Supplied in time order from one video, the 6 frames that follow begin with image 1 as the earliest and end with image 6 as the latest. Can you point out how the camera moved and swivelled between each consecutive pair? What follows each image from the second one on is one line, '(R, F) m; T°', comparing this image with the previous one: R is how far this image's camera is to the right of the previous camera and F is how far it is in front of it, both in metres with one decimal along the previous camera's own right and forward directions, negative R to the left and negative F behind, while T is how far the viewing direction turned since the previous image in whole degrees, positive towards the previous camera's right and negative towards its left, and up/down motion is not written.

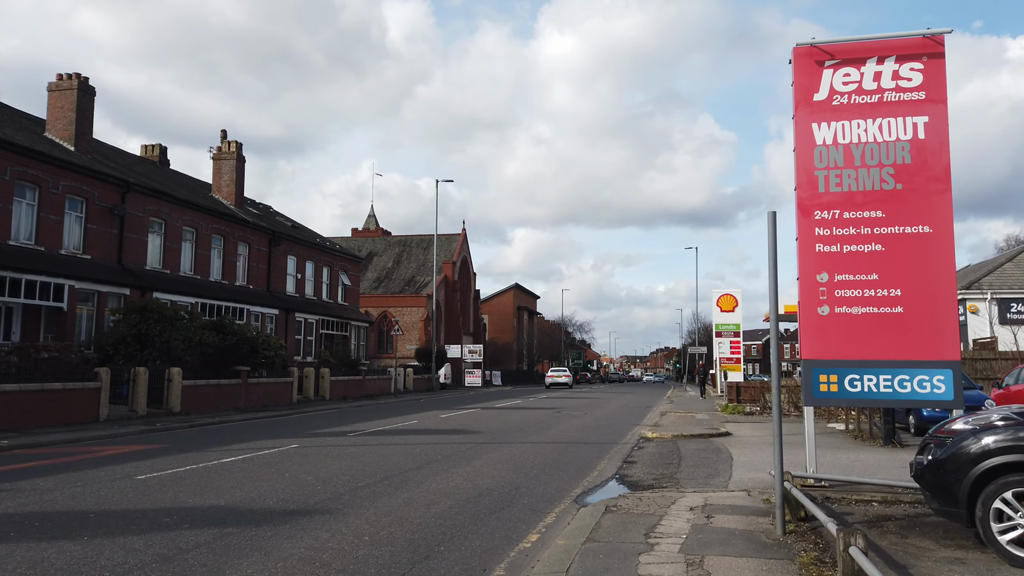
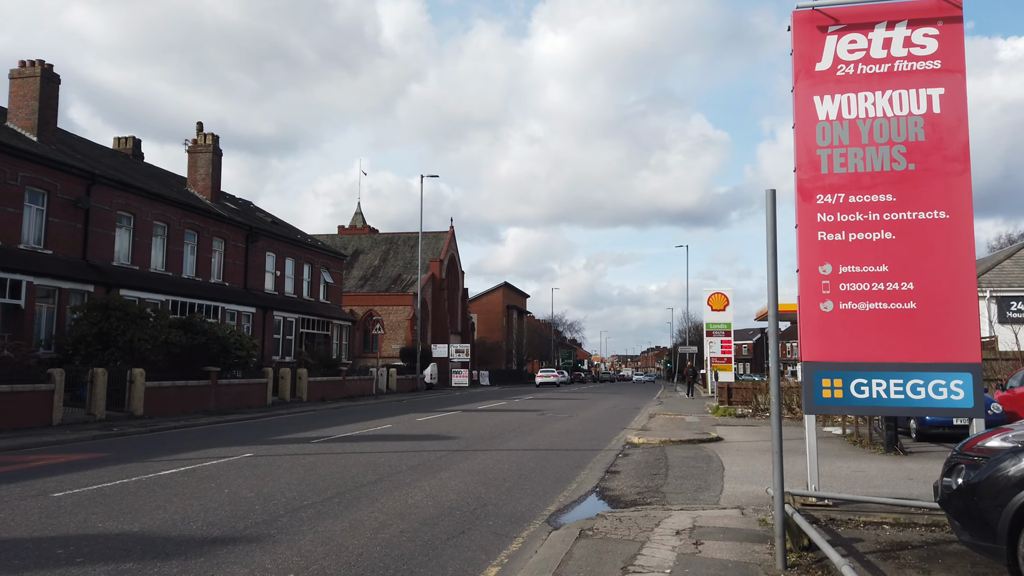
(+0.3, +1.1) m; +1°
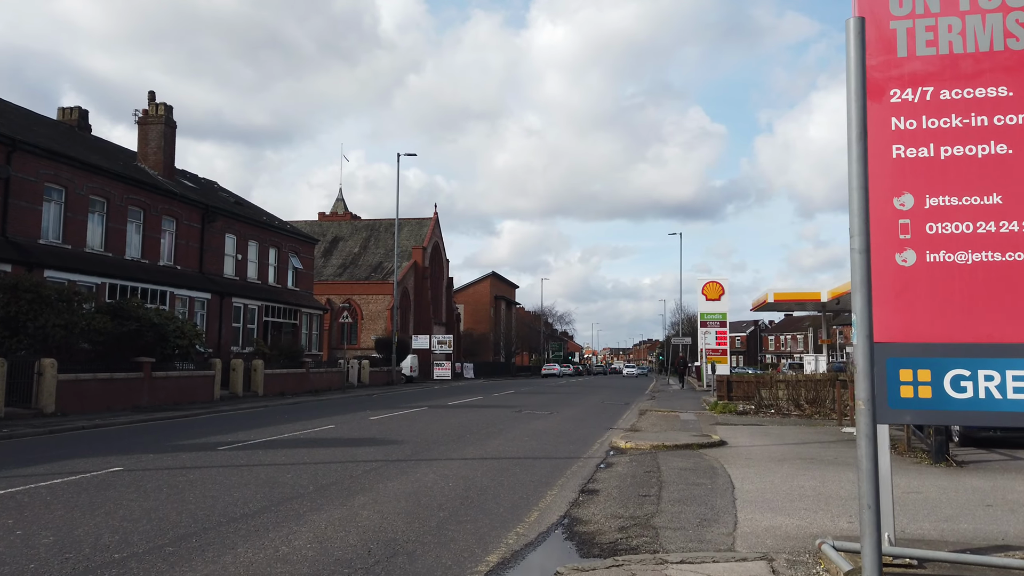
(+0.6, +2.8) m; +1°
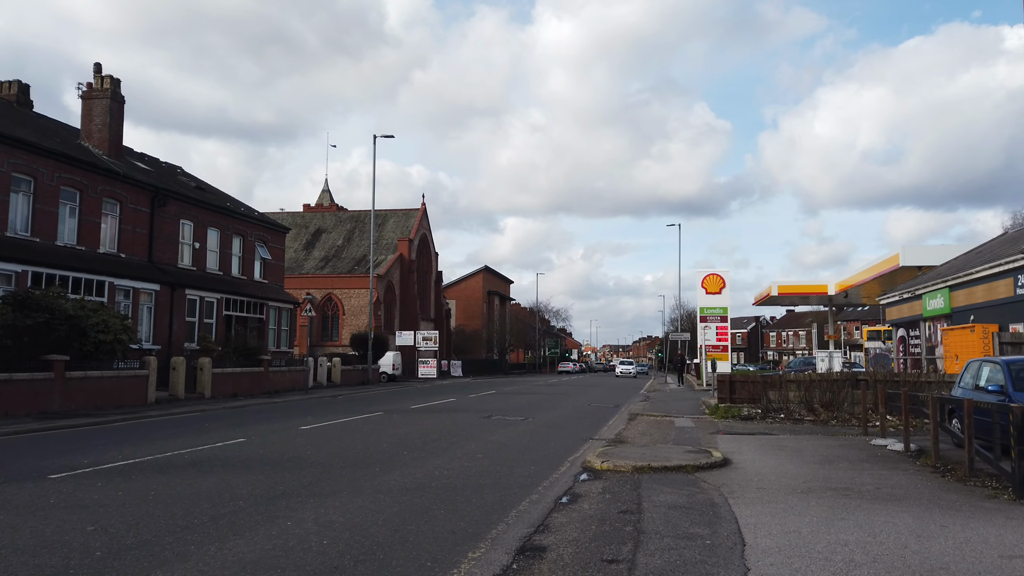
(+0.8, +2.9) m; 0°
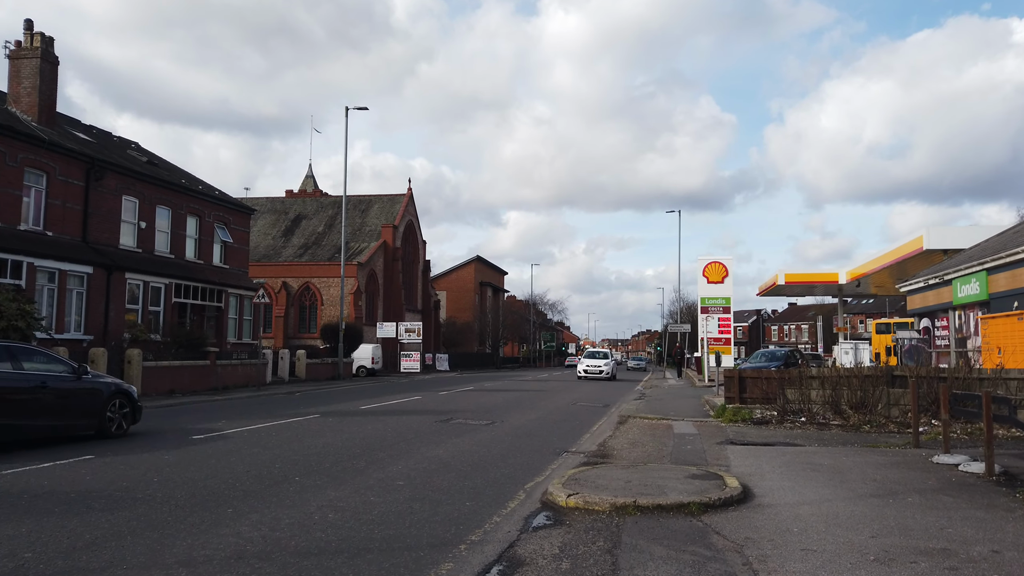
(+0.7, +3.2) m; 0°
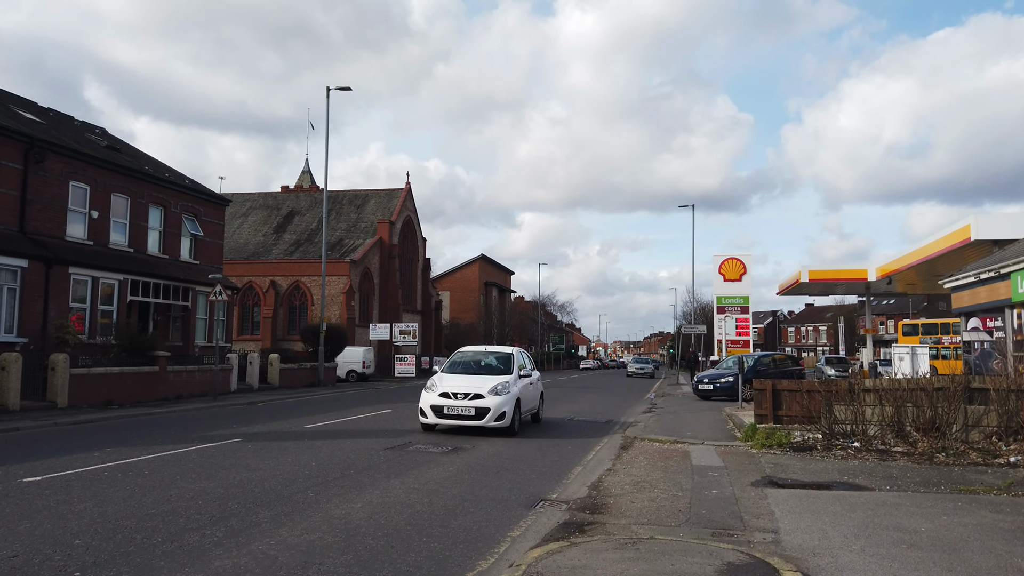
(+0.6, +3.2) m; -1°
